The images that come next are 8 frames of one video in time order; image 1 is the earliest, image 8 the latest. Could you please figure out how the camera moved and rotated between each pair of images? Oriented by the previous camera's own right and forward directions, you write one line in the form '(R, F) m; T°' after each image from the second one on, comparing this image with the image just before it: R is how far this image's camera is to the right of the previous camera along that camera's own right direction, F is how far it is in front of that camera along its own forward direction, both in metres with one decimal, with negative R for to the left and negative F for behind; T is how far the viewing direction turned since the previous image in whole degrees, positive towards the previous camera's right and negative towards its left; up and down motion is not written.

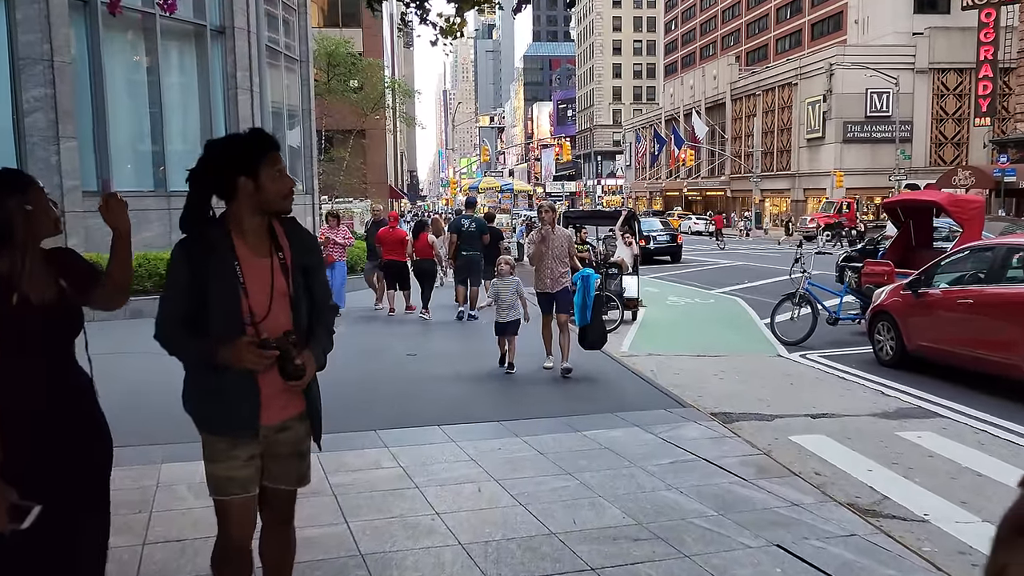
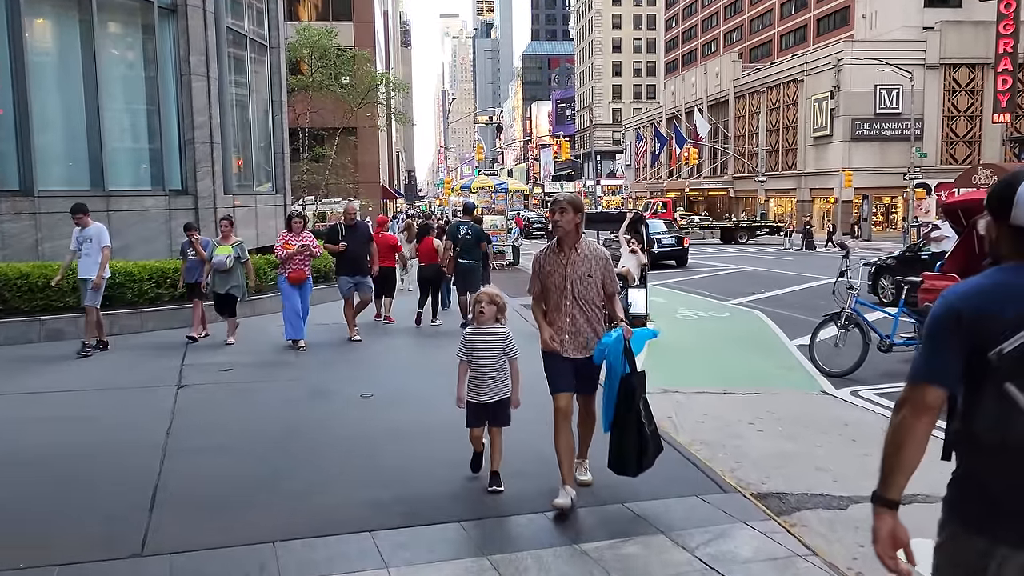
(+0.2, +1.9) m; 0°
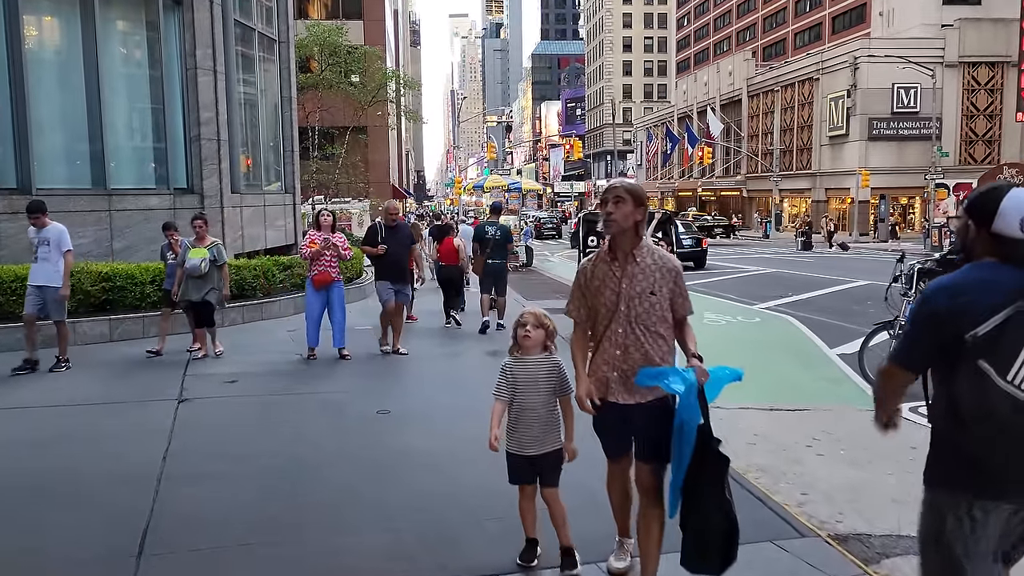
(-0.2, +0.6) m; -1°
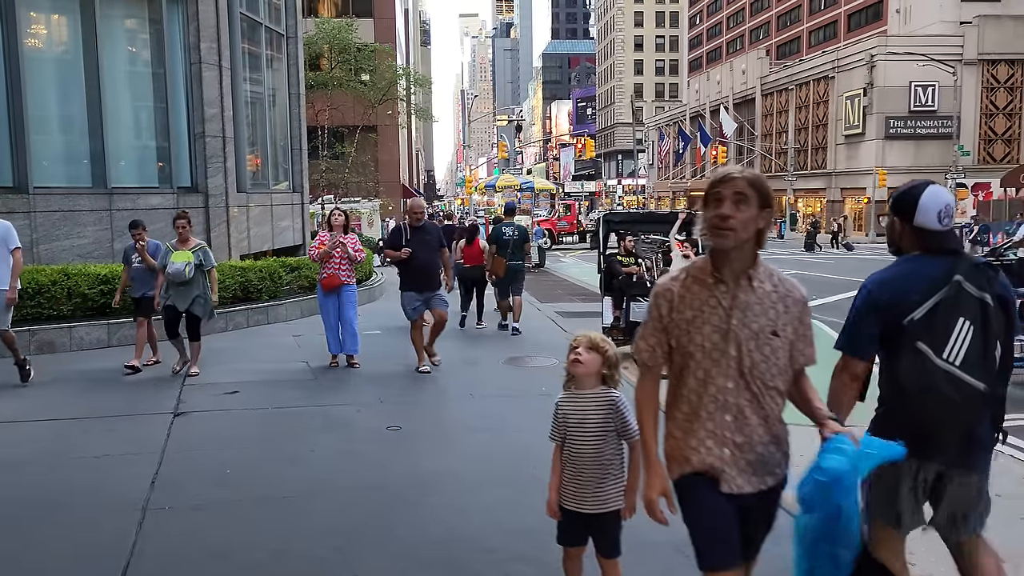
(-0.1, +0.5) m; -1°
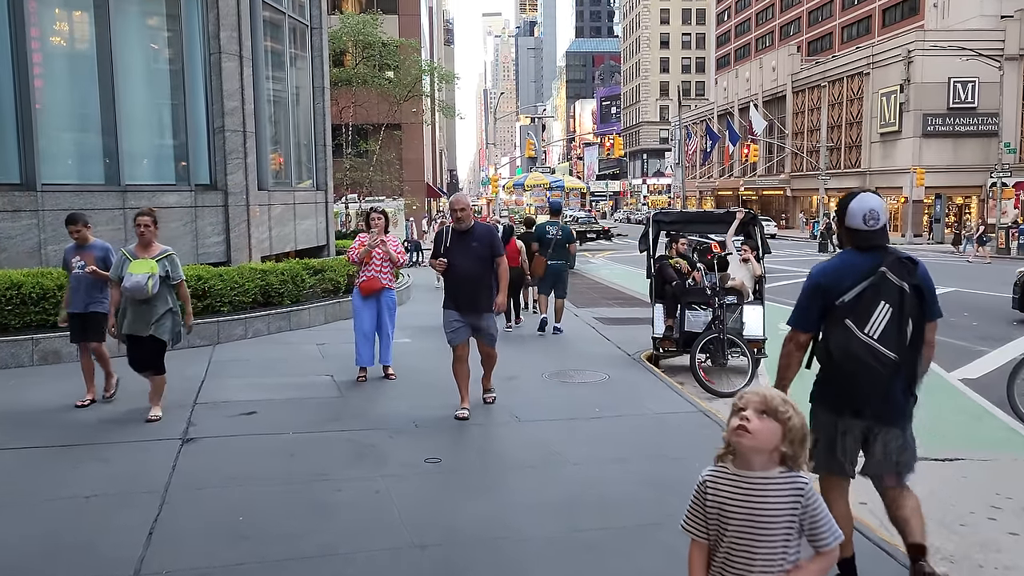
(-0.2, +0.9) m; -2°
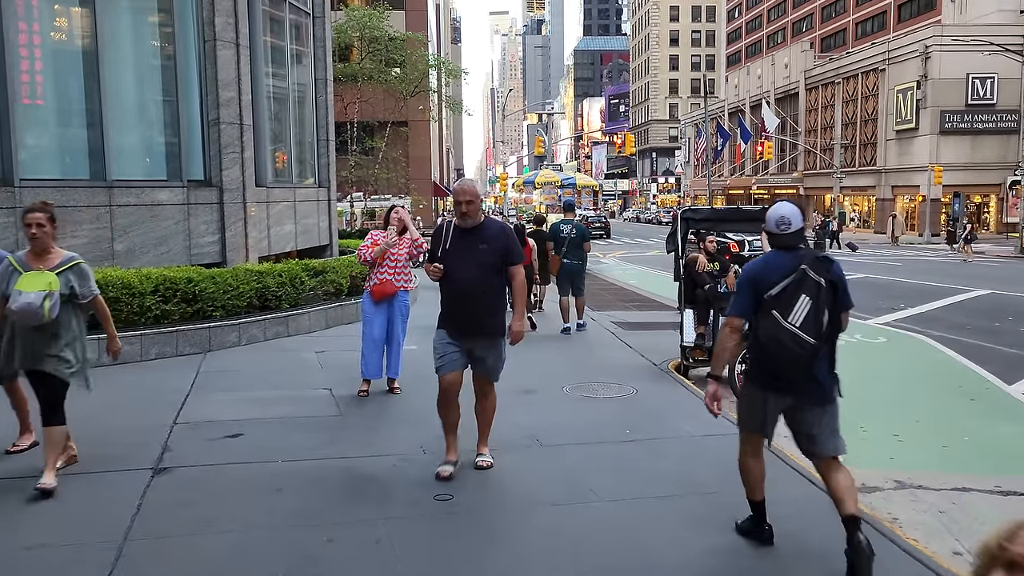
(-0.1, +0.8) m; -1°
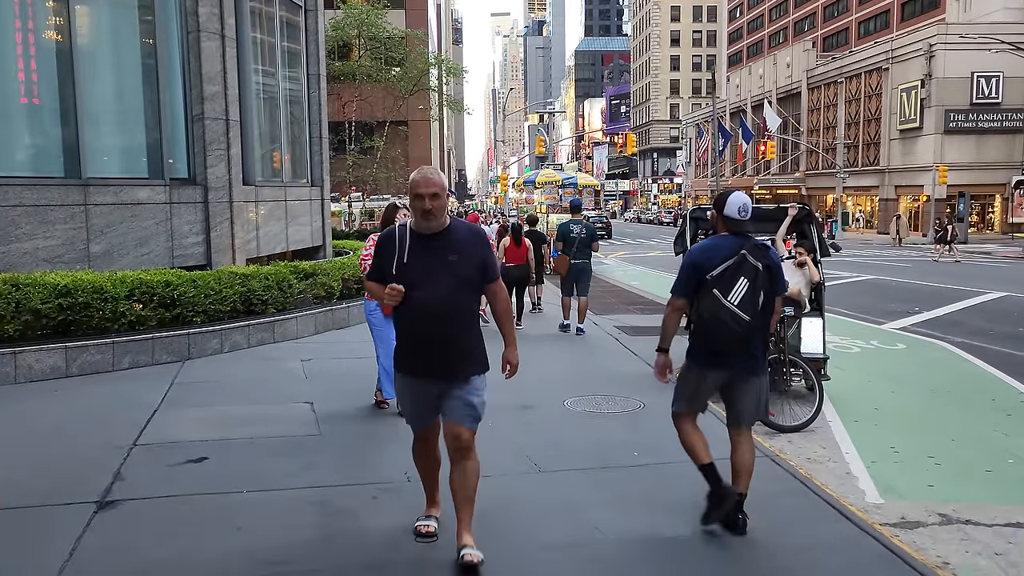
(0.0, +0.6) m; 0°
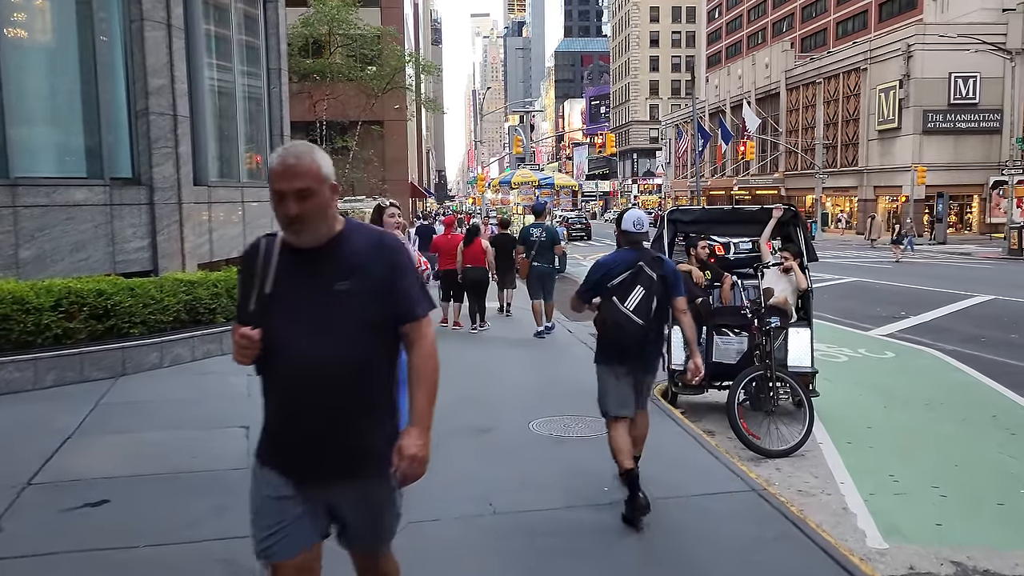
(+0.2, +0.7) m; +1°
